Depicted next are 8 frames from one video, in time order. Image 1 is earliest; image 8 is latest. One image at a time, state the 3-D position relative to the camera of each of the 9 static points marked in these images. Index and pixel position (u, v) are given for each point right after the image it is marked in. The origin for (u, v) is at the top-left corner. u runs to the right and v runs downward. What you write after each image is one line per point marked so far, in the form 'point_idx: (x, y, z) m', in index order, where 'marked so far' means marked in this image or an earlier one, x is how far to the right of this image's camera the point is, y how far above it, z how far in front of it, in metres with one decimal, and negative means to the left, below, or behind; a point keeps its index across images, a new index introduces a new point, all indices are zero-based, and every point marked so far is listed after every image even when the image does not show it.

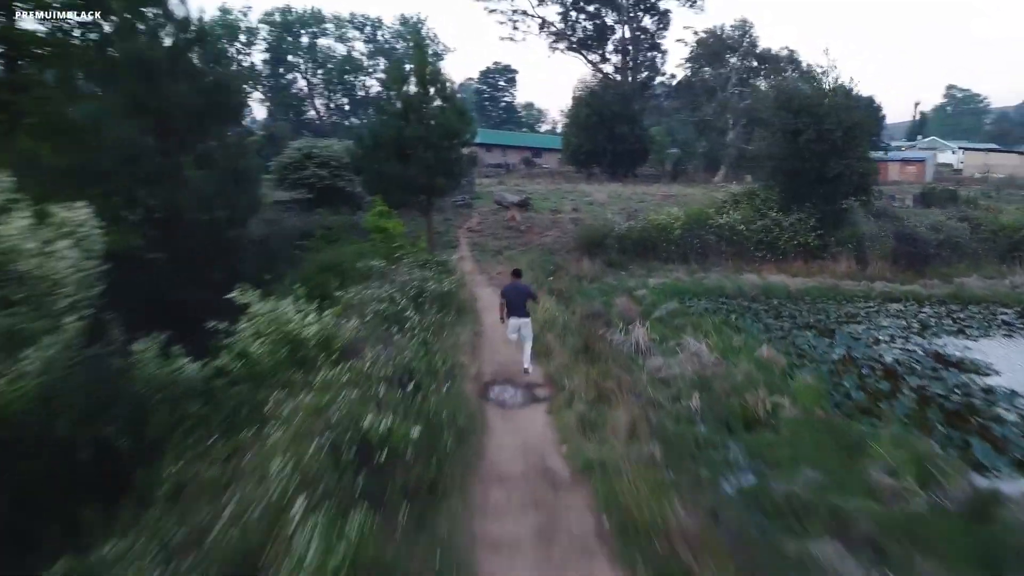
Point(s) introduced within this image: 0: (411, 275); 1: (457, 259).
0: (-1.3, +0.1, +11.3) m
1: (-1.2, +0.6, +19.6) m
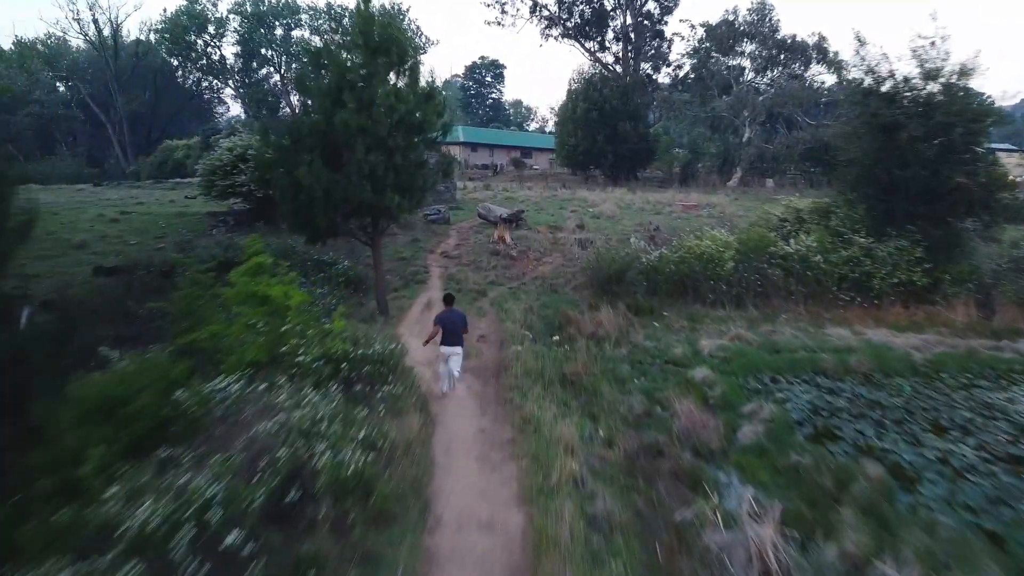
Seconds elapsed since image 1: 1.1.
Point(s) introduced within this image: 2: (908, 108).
0: (-1.4, -0.8, +5.3) m
1: (-1.4, -0.3, +13.7) m
2: (+6.6, +3.0, +15.0) m
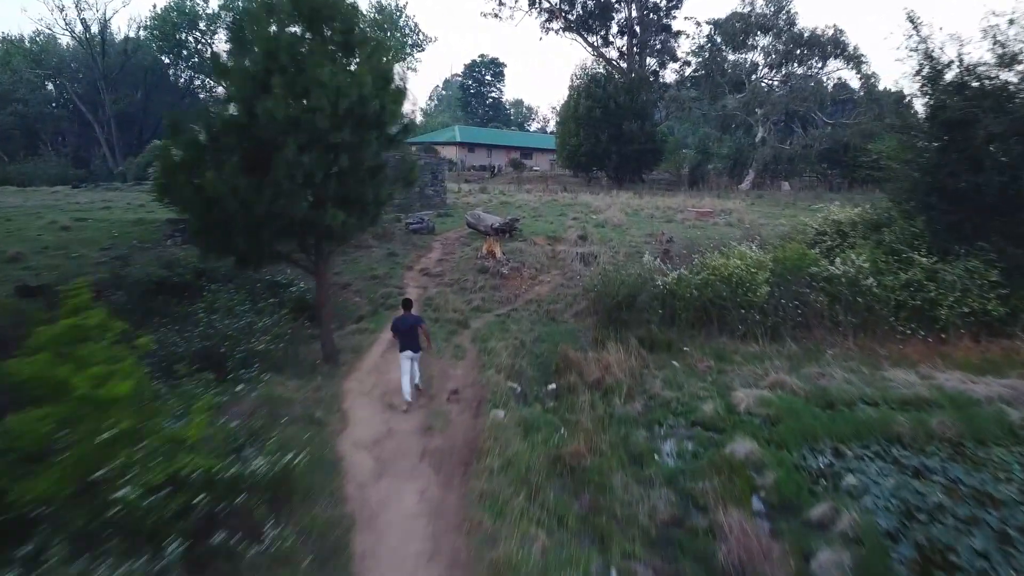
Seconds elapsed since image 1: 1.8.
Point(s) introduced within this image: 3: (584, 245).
0: (-1.5, -1.2, +2.7) m
1: (-1.5, -0.7, +11.1) m
2: (+6.5, +2.6, +12.4) m
3: (+1.4, +0.8, +17.8) m
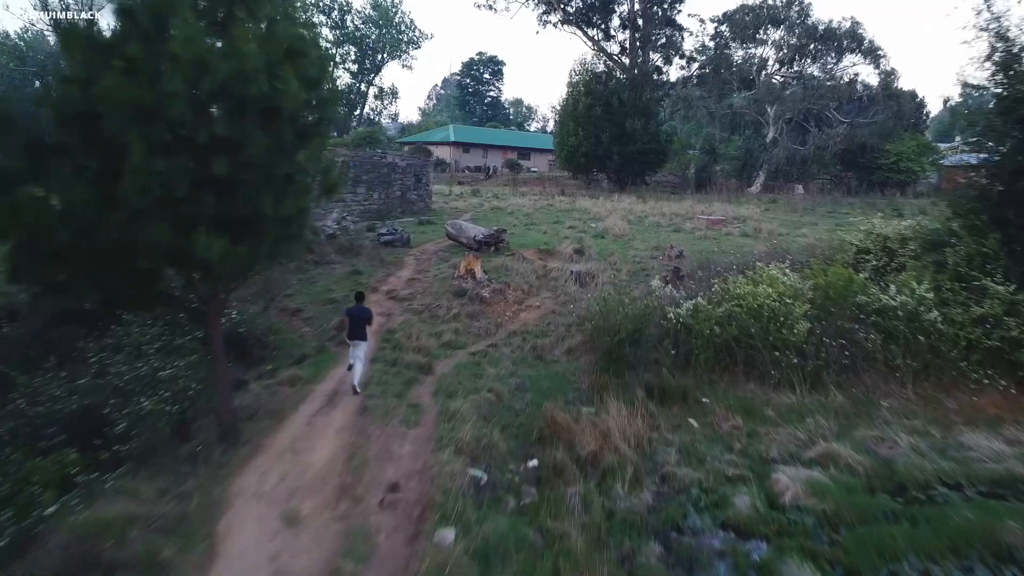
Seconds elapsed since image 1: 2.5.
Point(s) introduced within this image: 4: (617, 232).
0: (-1.8, -1.6, +0.3) m
1: (-1.8, -1.1, +8.6) m
2: (+6.2, +2.2, +9.9) m
3: (+1.2, +0.4, +15.3) m
4: (+2.2, +1.2, +19.0) m
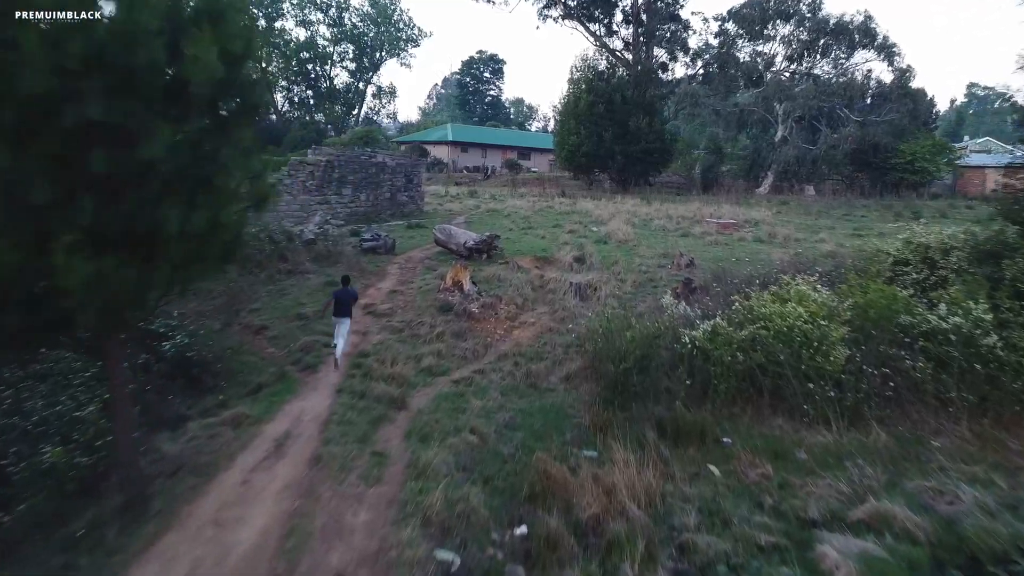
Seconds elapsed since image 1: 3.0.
0: (-2.0, -1.7, -1.2) m
1: (-1.9, -1.2, +7.2) m
2: (+6.1, +2.0, +8.5) m
3: (+1.1, +0.2, +13.9) m
4: (+2.1, +1.0, +17.5) m
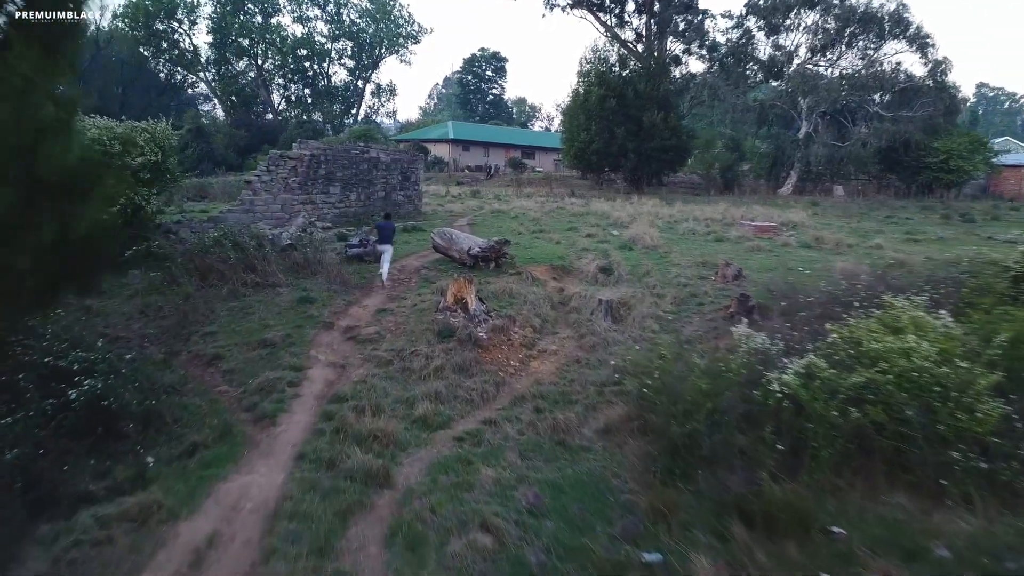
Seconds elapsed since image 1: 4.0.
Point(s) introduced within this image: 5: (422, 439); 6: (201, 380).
0: (-1.8, -1.9, -3.5) m
1: (-1.8, -1.4, +4.9) m
2: (+6.3, +1.8, +6.1) m
3: (+1.2, 0.0, +11.5) m
4: (+2.3, +0.8, +15.2) m
5: (-0.7, -1.2, +6.9) m
6: (-3.0, -0.9, +8.7) m
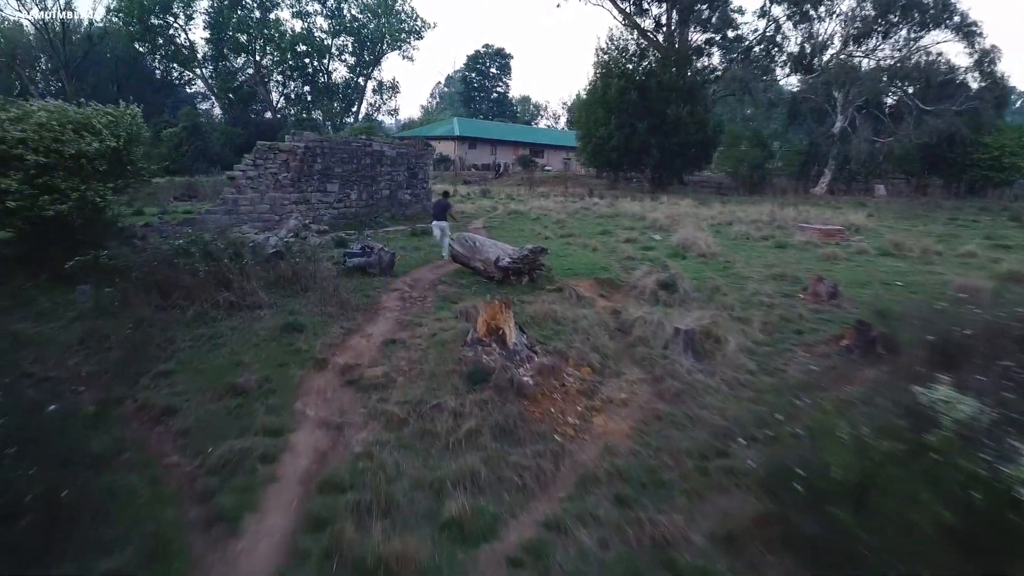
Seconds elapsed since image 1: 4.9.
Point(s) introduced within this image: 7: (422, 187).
0: (-1.4, -2.1, -5.9) m
1: (-1.3, -1.7, +2.5) m
2: (+6.7, +1.6, +3.7) m
3: (+1.7, -0.2, +9.1) m
4: (+2.8, +0.5, +12.8) m
5: (-0.3, -1.4, +4.5) m
6: (-2.6, -1.1, +6.3) m
7: (-2.0, +2.2, +19.8) m
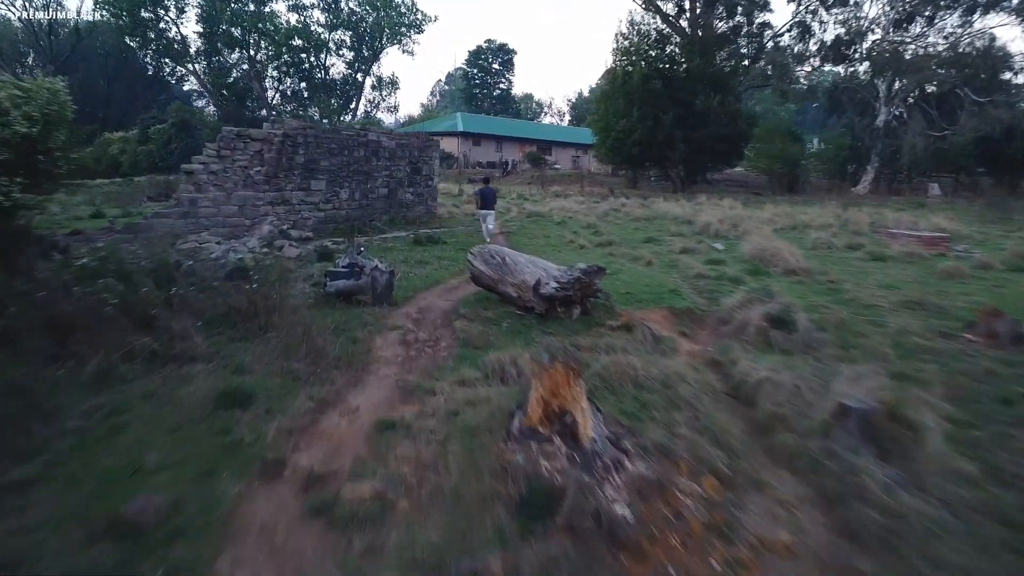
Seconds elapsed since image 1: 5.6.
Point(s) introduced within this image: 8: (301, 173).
0: (-1.0, -2.4, -8.8) m
1: (-1.0, -1.9, -0.4) m
2: (+7.1, +1.3, +0.8) m
3: (+2.0, -0.5, +6.2) m
4: (+3.1, +0.2, +9.9) m
5: (+0.1, -1.7, +1.6) m
6: (-2.2, -1.4, +3.4) m
7: (-1.6, +2.0, +16.9) m
8: (-3.0, +1.6, +12.9) m
